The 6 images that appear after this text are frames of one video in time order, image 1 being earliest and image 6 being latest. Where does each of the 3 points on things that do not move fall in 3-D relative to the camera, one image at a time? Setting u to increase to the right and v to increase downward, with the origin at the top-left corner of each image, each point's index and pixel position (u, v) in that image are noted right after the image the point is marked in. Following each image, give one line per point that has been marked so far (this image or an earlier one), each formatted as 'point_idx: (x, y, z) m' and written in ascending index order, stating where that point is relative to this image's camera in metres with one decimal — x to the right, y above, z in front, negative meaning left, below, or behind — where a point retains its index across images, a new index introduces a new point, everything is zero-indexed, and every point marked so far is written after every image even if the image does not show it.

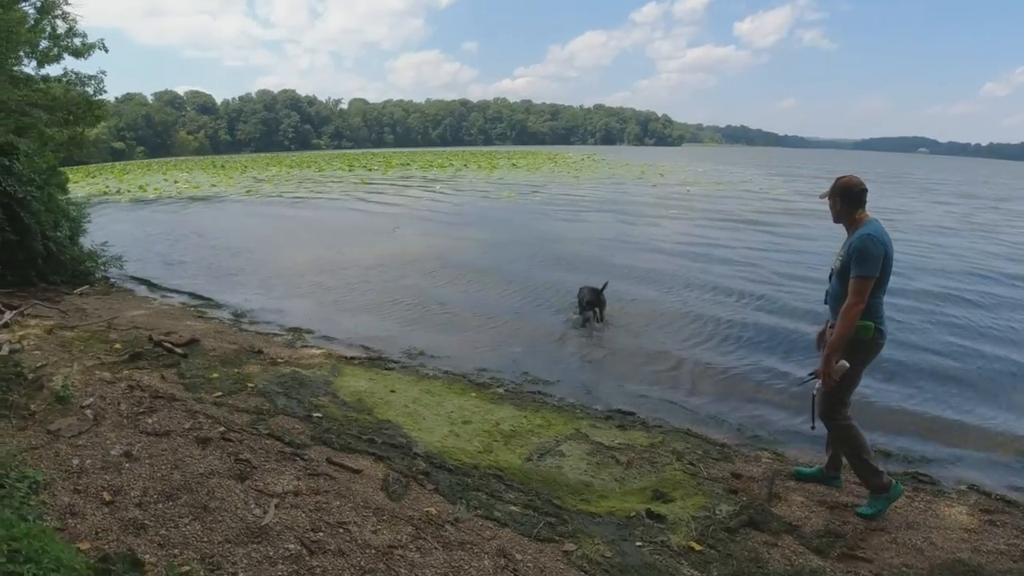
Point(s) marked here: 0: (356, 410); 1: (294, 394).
0: (-1.5, -1.1, +6.3) m
1: (-2.2, -1.1, +6.7) m
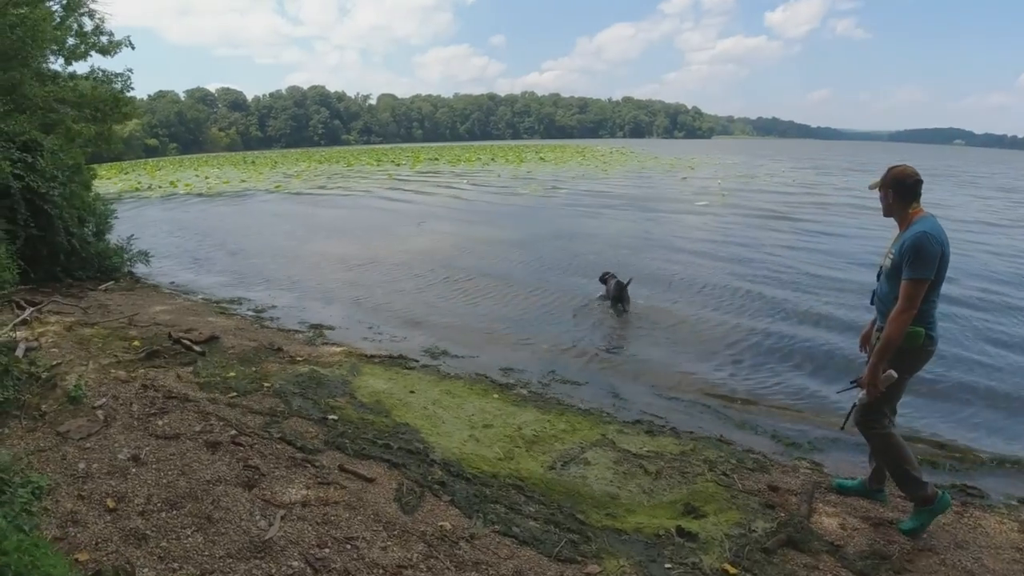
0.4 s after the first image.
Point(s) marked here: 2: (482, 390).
0: (-1.3, -1.1, +6.1) m
1: (-1.9, -1.0, +6.5) m
2: (-0.3, -1.0, +6.8) m
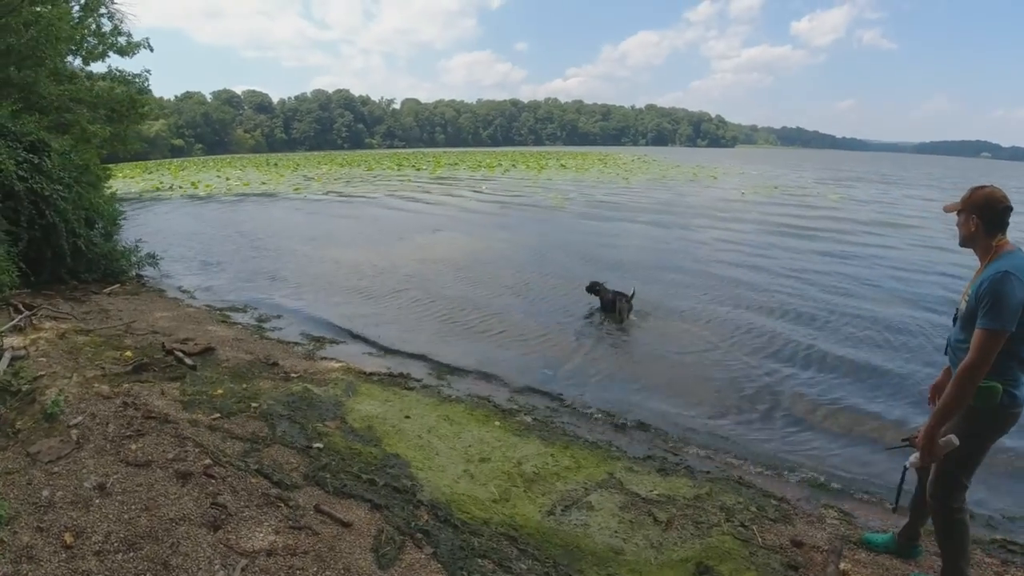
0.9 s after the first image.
0: (-1.3, -1.3, +5.6) m
1: (-1.9, -1.2, +6.1) m
2: (-0.3, -1.2, +6.3) m
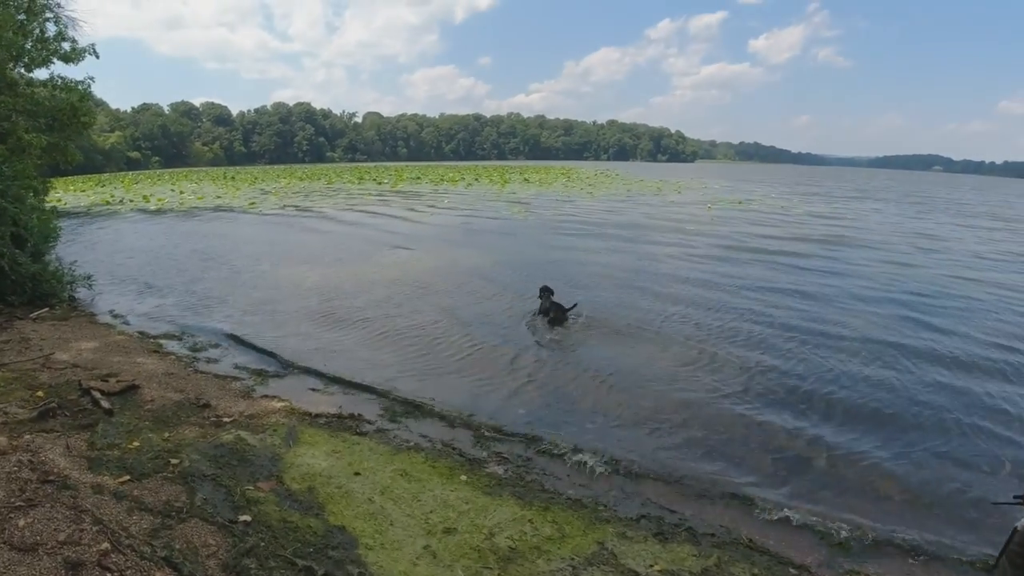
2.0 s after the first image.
0: (-1.5, -1.5, +4.7) m
1: (-2.2, -1.4, +5.1) m
2: (-0.5, -1.5, +5.4) m
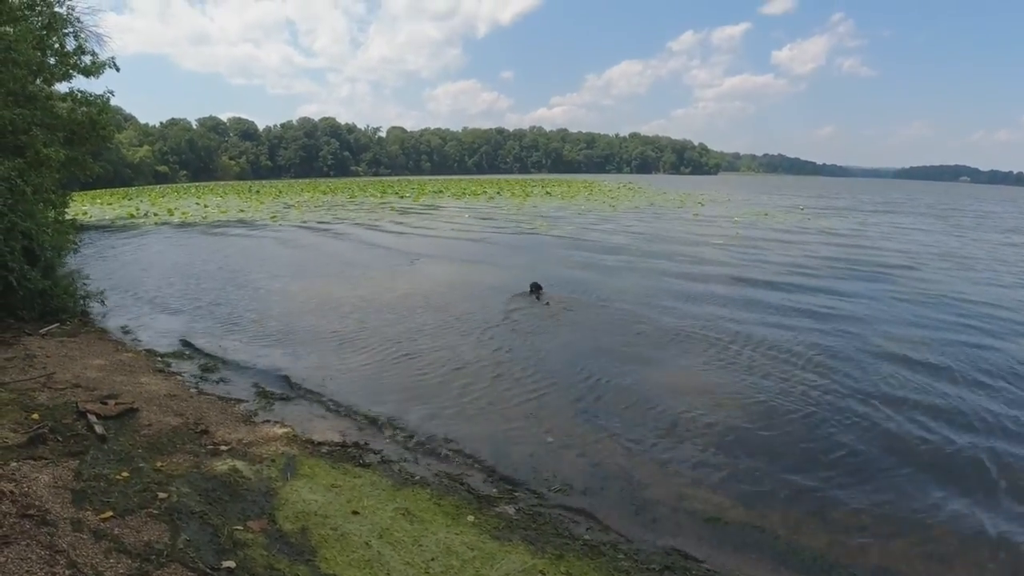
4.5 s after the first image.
0: (-1.4, -1.7, +4.3) m
1: (-2.1, -1.6, +4.8) m
2: (-0.4, -1.6, +5.0) m
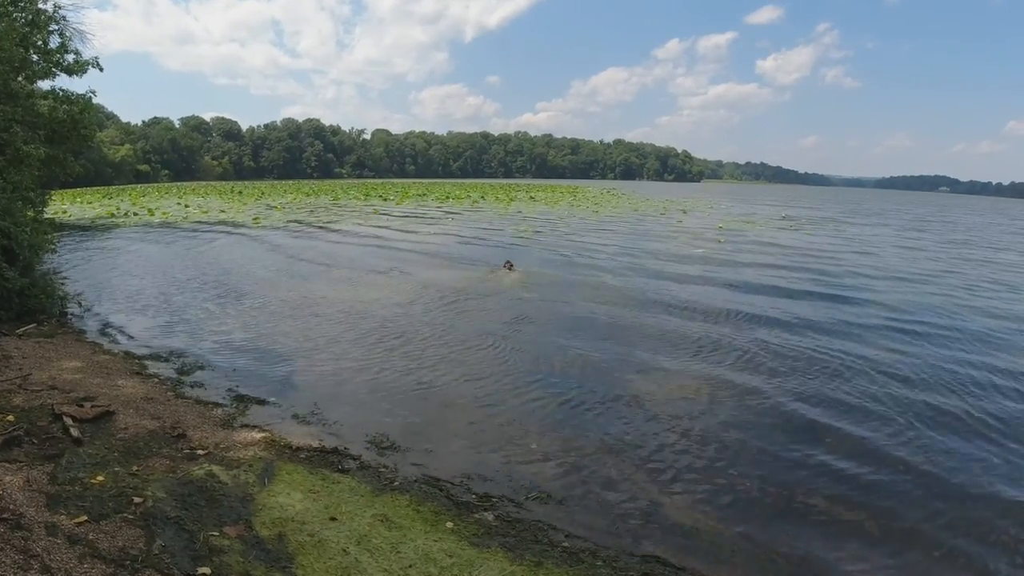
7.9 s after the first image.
0: (-1.5, -1.7, +4.3) m
1: (-2.2, -1.6, +4.7) m
2: (-0.6, -1.7, +5.0) m
